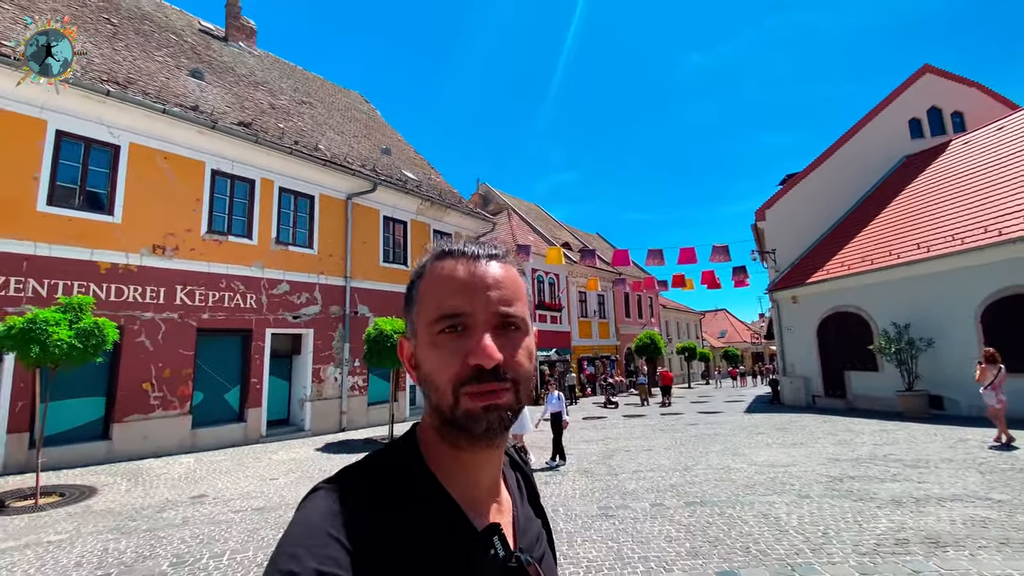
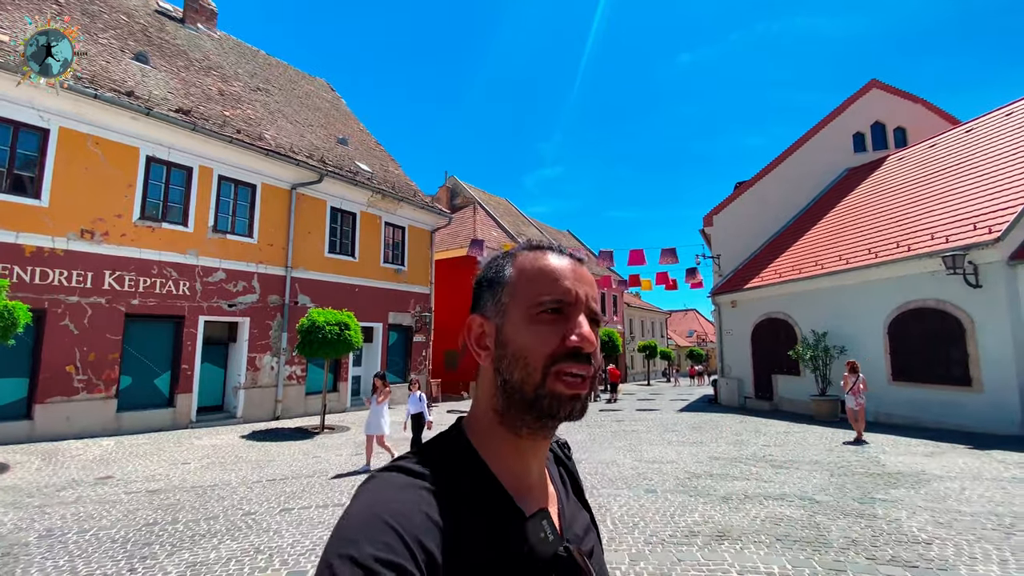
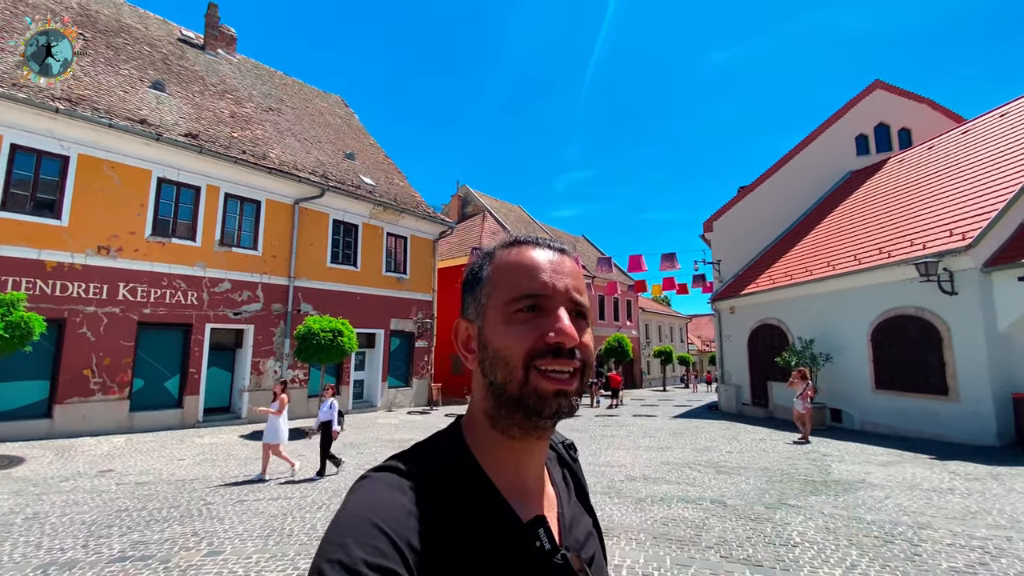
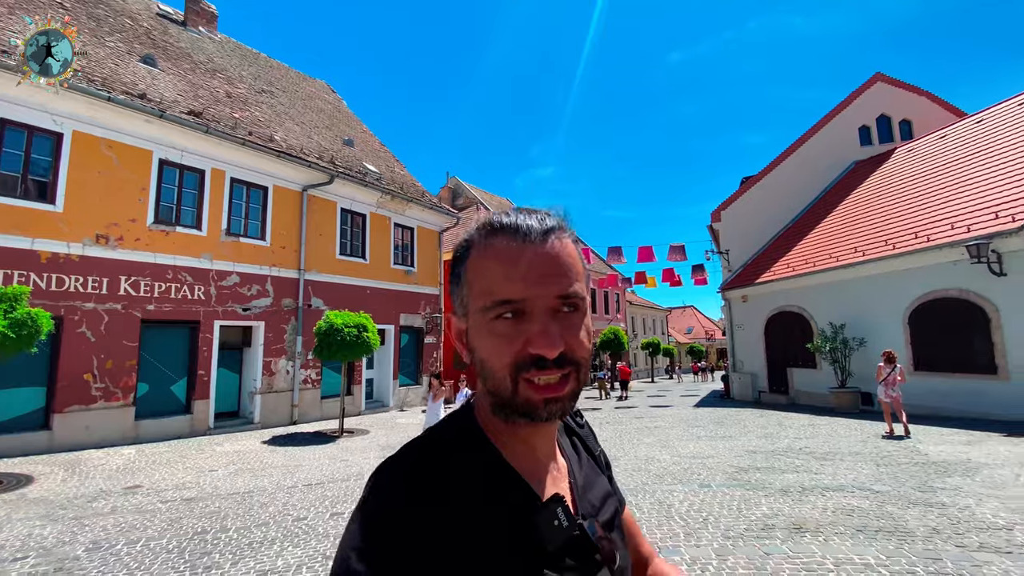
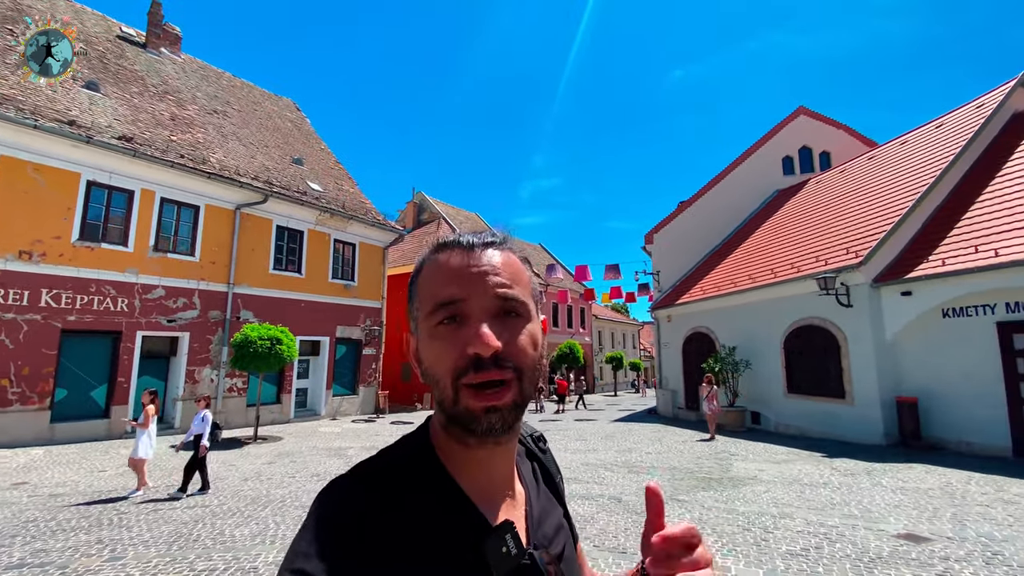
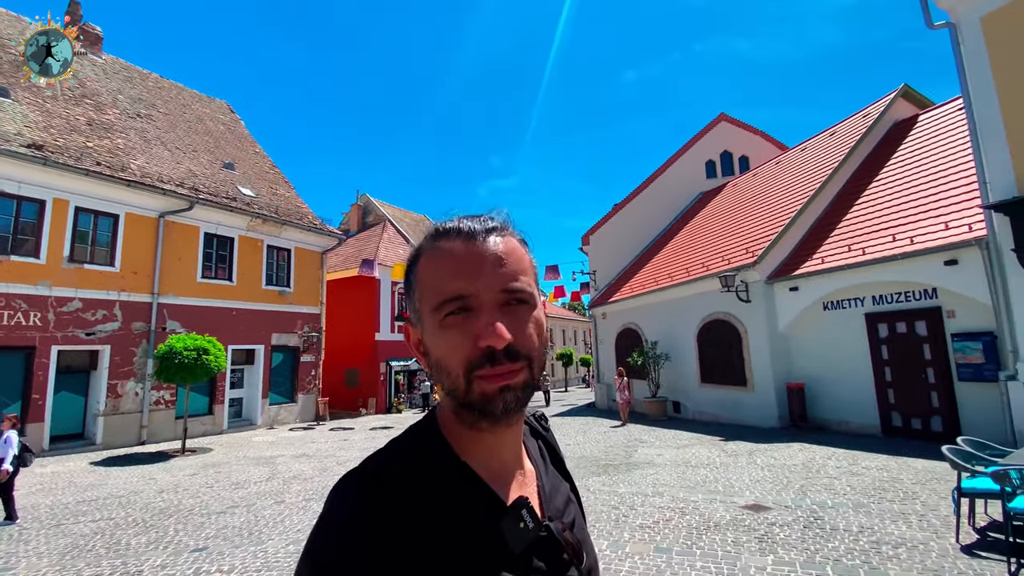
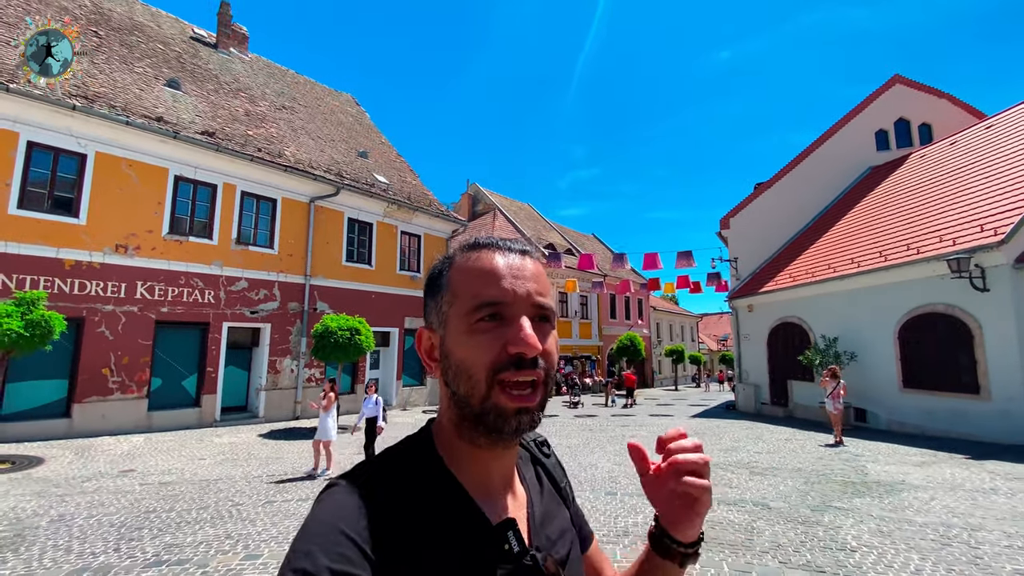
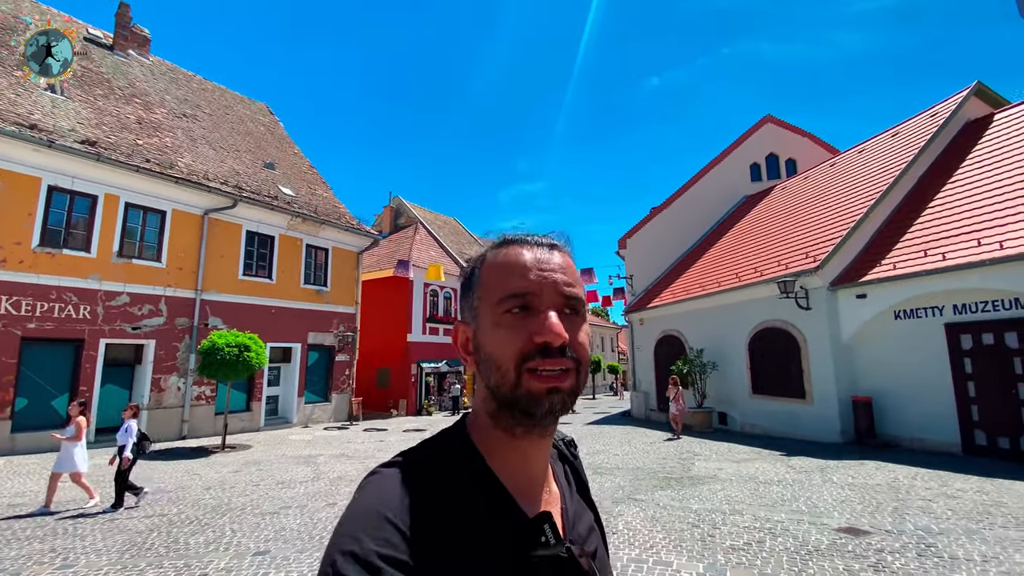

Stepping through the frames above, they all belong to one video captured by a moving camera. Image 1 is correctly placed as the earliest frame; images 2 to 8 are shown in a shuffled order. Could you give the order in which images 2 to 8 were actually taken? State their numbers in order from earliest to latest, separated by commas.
4, 2, 7, 3, 5, 8, 6
